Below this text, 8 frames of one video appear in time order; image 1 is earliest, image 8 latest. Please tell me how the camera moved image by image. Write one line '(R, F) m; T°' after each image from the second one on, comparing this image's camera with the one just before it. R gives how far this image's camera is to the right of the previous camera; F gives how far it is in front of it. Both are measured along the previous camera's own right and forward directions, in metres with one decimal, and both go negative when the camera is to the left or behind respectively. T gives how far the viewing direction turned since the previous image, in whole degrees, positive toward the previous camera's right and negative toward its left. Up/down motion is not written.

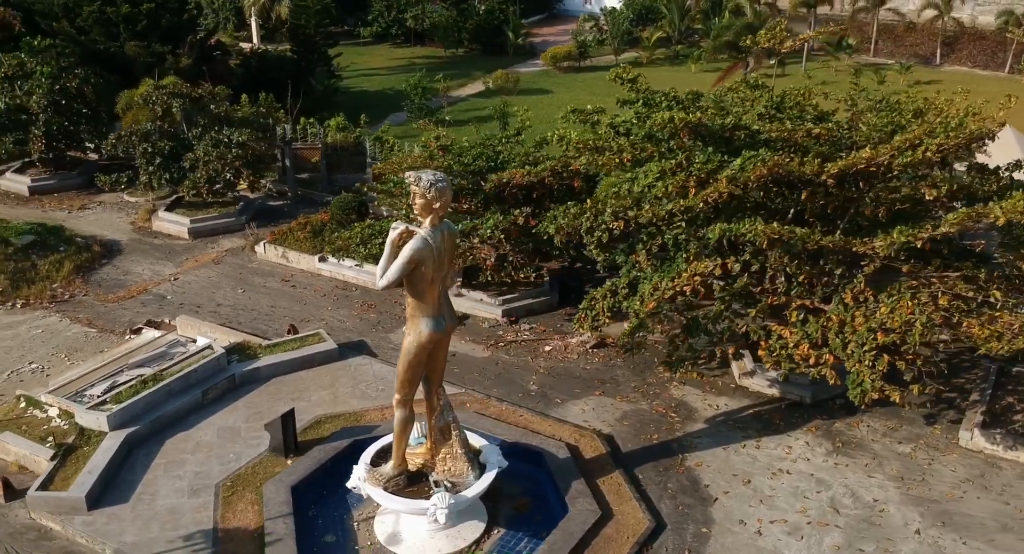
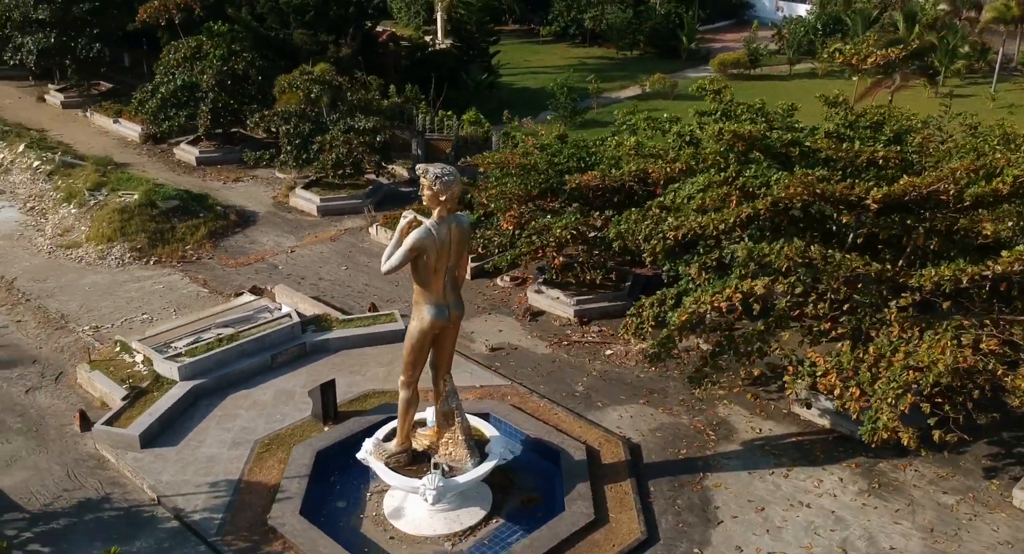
(+2.3, 0.0) m; -13°
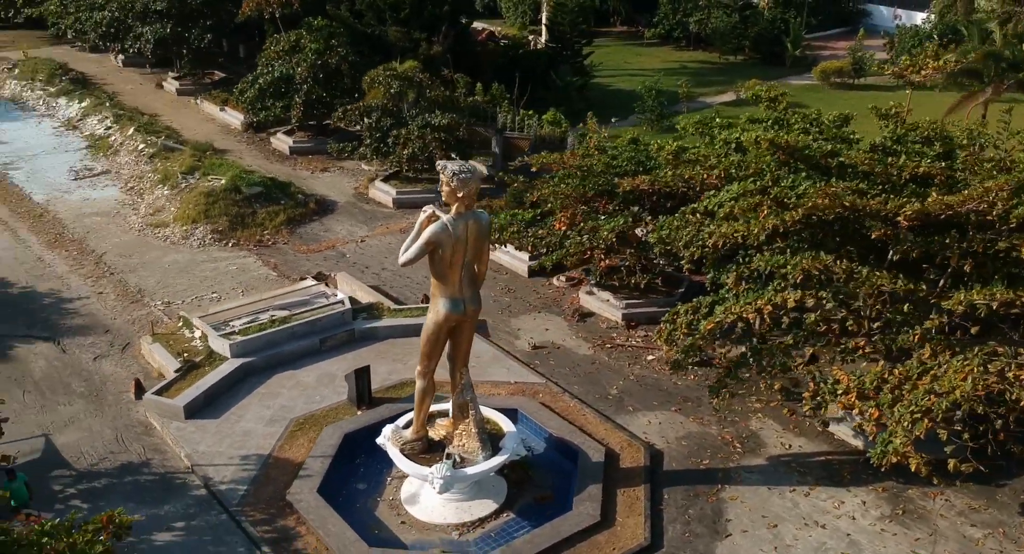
(+1.2, -0.1) m; -7°
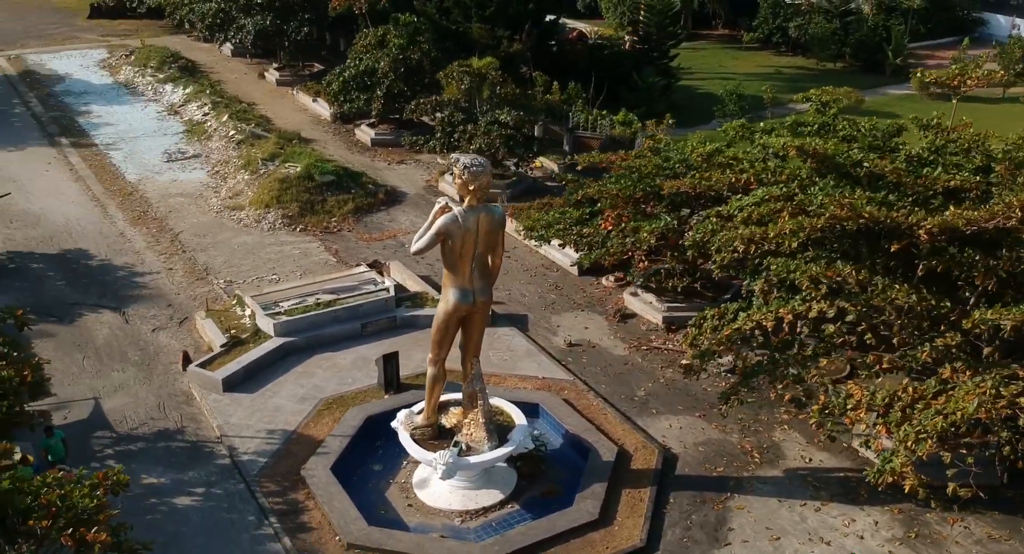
(+1.2, -0.1) m; -7°
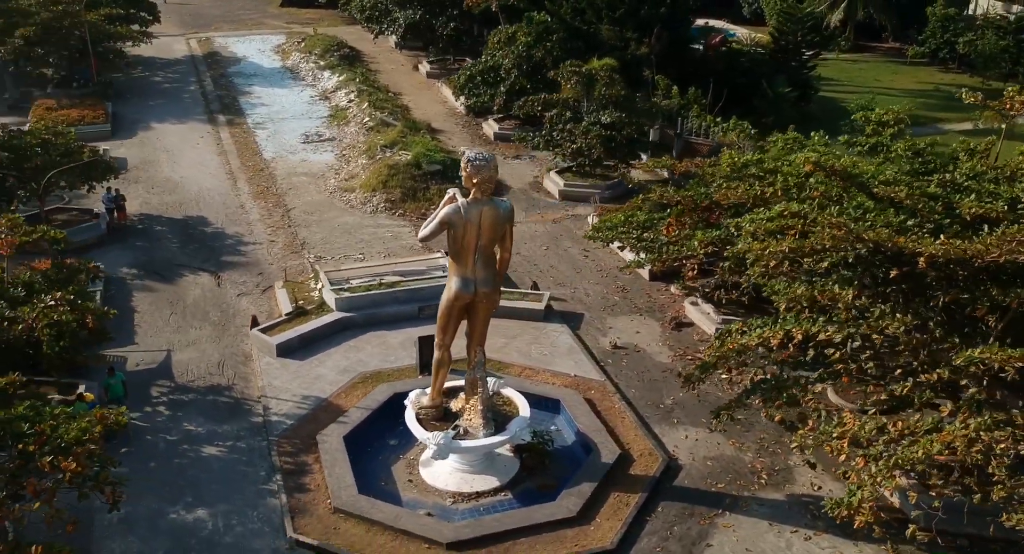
(+2.2, -0.1) m; -11°
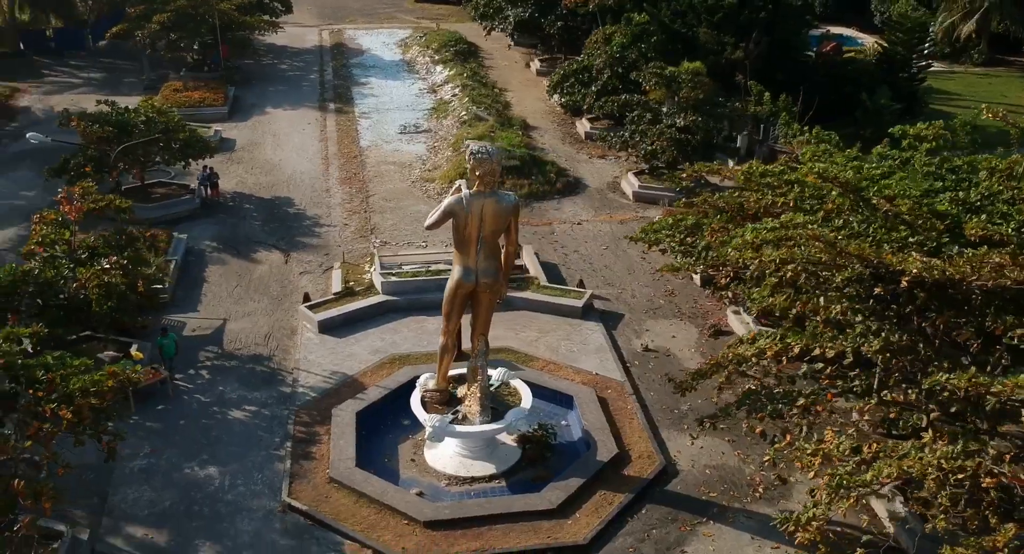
(+1.7, -0.1) m; -9°
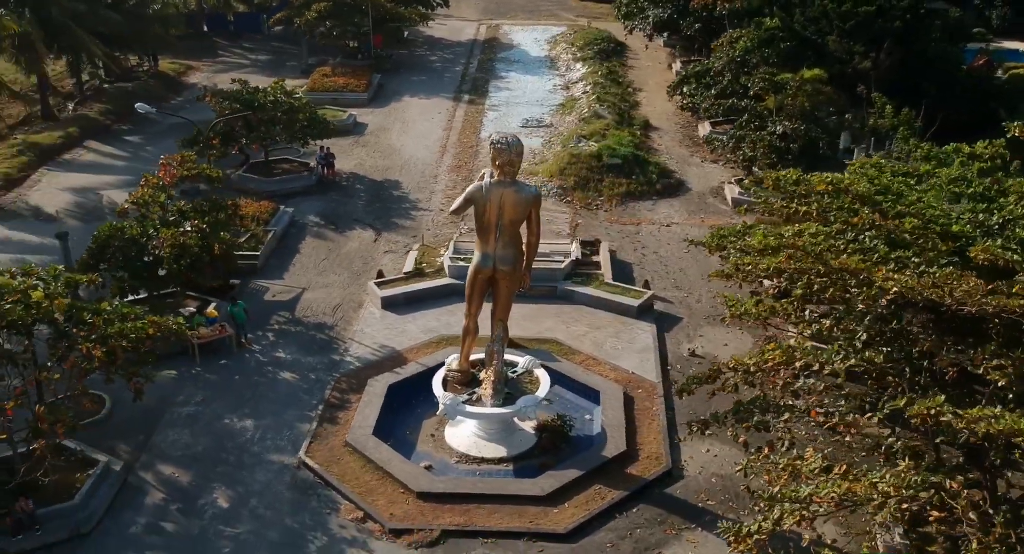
(+2.0, -0.1) m; -11°
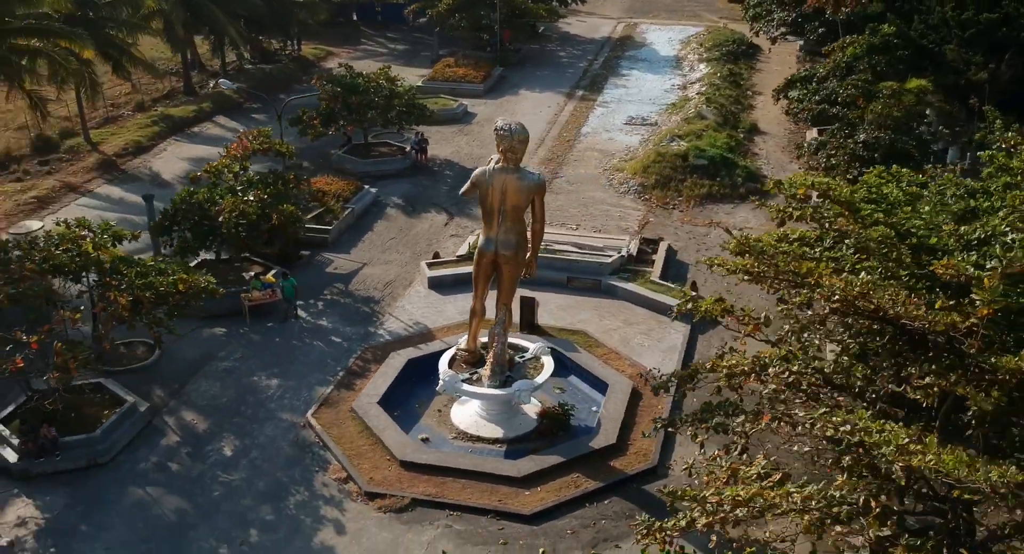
(+2.1, -0.1) m; -10°
